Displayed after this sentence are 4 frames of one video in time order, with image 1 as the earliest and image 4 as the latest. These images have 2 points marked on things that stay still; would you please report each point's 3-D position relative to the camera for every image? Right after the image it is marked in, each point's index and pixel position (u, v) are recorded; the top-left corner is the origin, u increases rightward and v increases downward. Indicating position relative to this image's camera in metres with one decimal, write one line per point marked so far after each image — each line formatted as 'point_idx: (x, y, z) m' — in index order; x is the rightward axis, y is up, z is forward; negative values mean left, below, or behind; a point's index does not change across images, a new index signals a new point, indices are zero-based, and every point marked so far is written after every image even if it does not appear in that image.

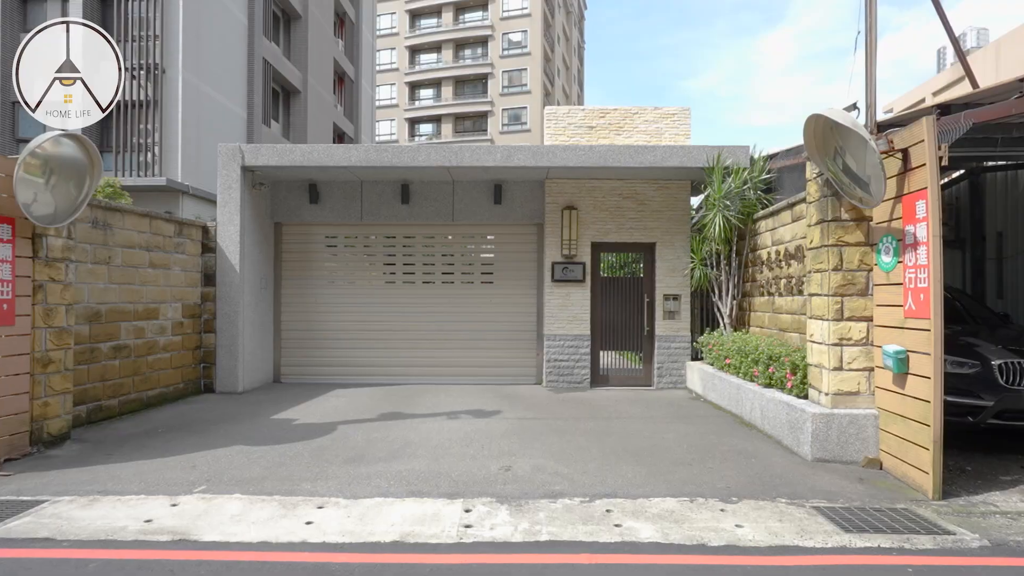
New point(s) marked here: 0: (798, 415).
0: (+3.1, -1.4, +6.1) m
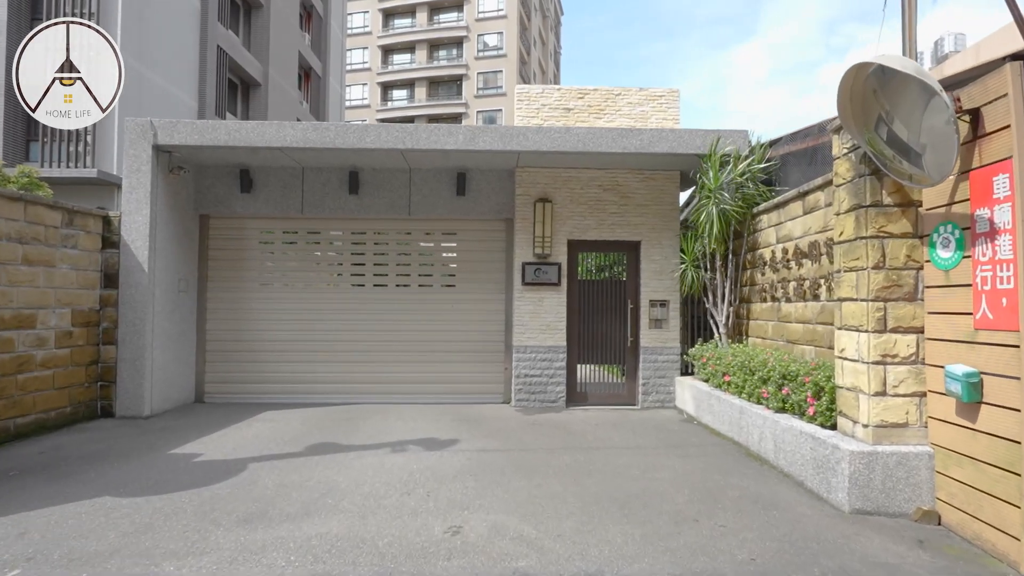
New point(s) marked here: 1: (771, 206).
0: (+2.7, -1.4, +4.8) m
1: (+3.5, +1.1, +7.6) m
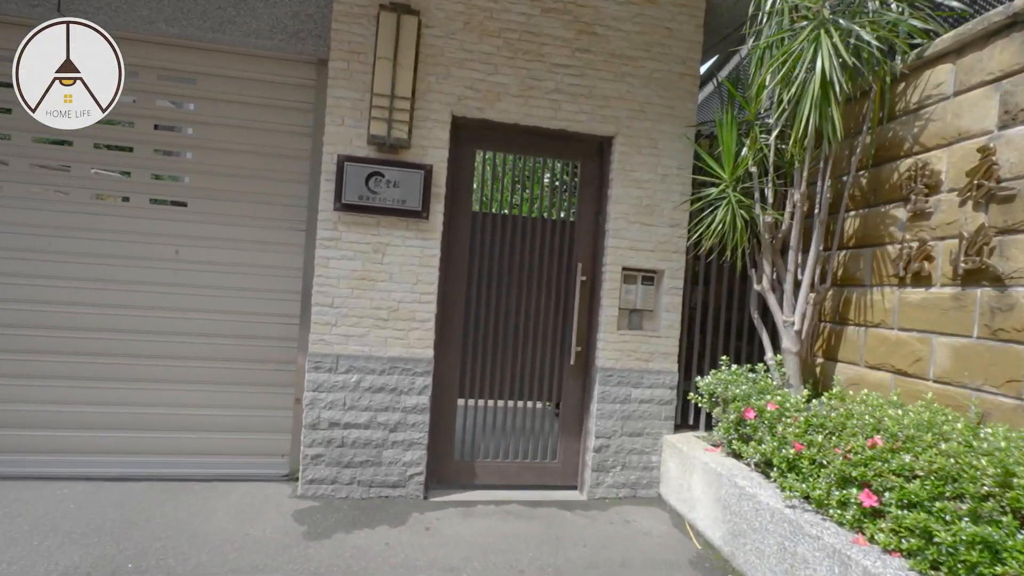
0: (+1.8, -1.3, +0.1) m
1: (+2.4, +1.3, +2.8) m
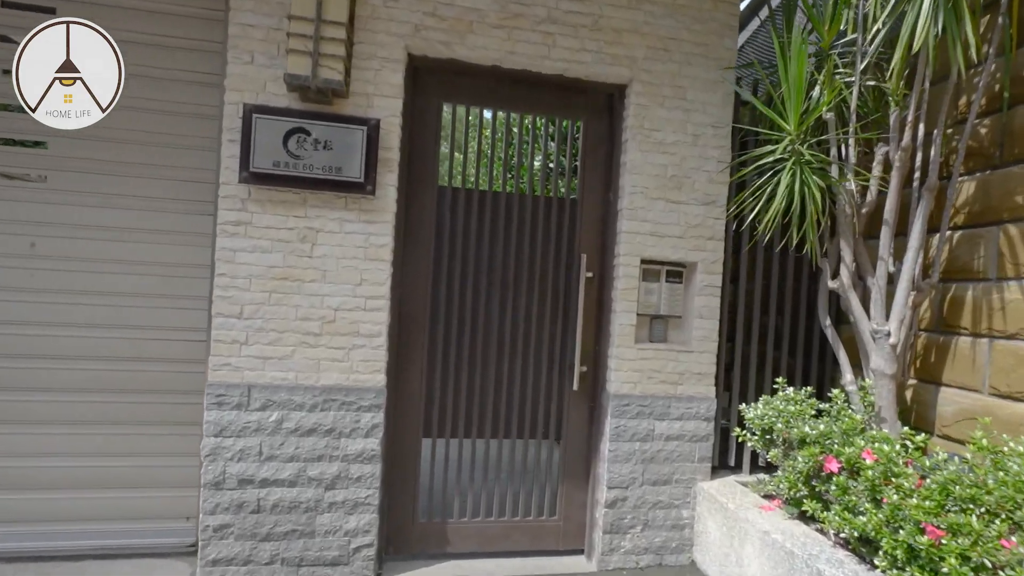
0: (+1.8, -1.3, -1.0) m
1: (+2.3, +1.3, +1.8) m
